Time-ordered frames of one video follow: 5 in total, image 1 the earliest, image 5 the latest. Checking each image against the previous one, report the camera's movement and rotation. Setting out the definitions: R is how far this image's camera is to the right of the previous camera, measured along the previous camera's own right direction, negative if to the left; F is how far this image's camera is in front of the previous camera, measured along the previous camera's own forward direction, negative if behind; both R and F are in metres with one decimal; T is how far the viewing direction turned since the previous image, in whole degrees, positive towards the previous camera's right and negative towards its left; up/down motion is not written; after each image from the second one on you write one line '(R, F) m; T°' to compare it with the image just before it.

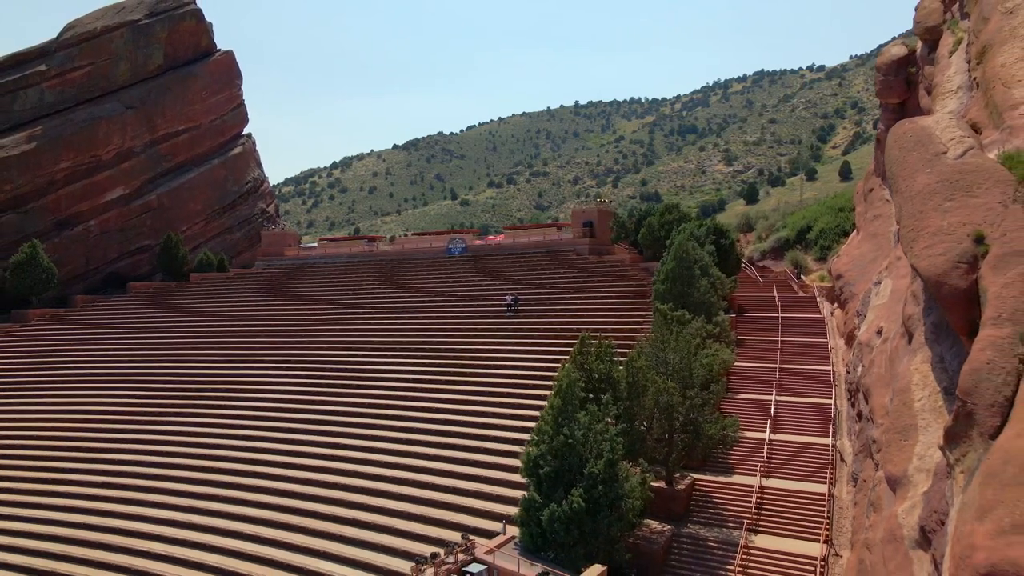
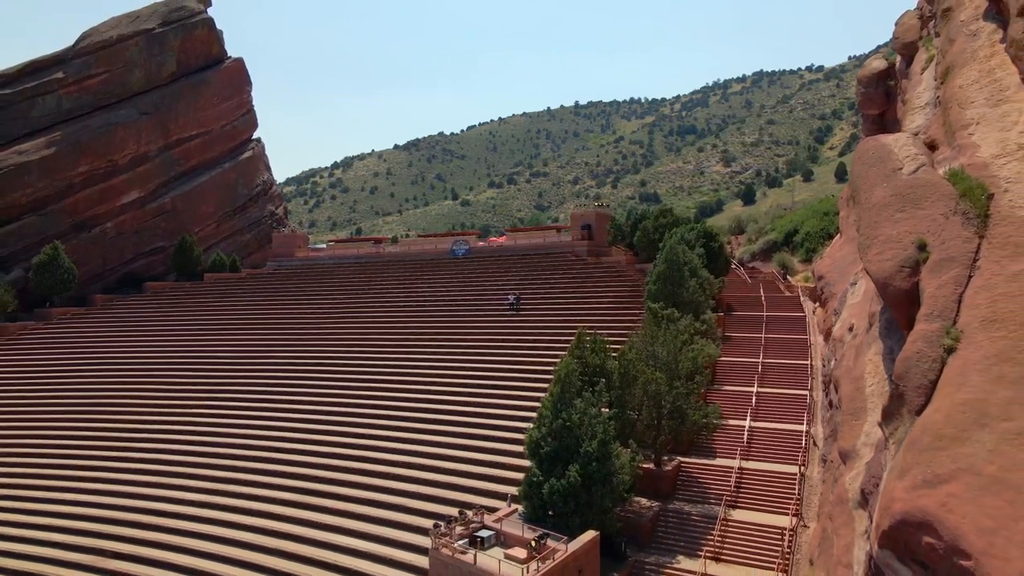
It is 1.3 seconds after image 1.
(-0.1, -1.1) m; 0°
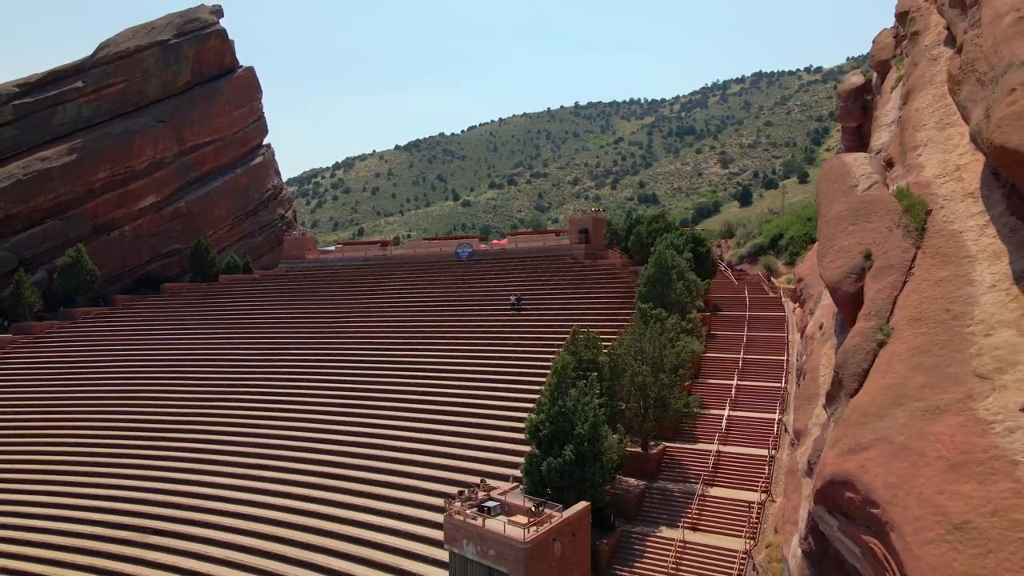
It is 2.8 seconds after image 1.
(0.0, -1.3) m; 0°
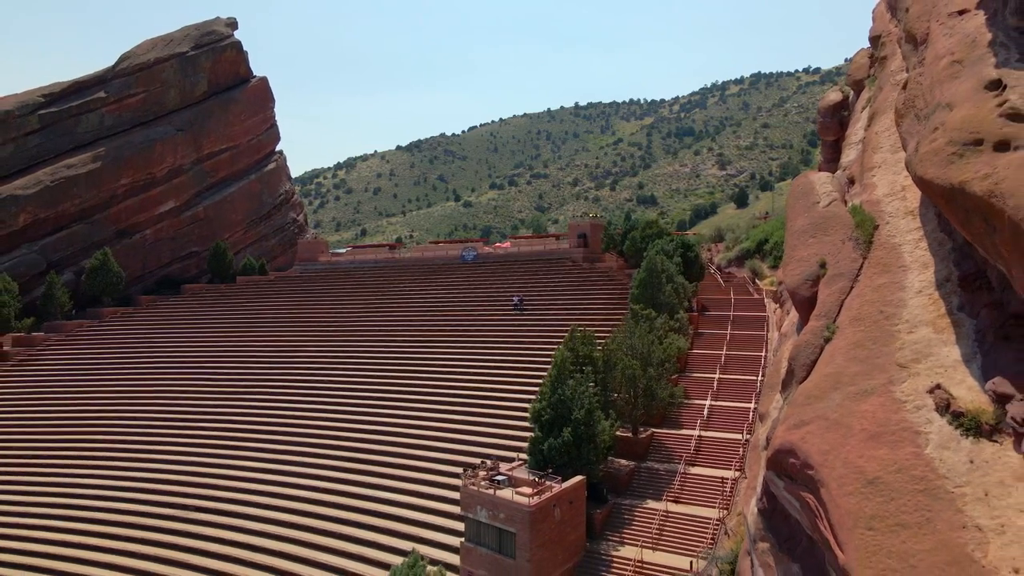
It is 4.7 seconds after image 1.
(-0.1, -1.6) m; 0°
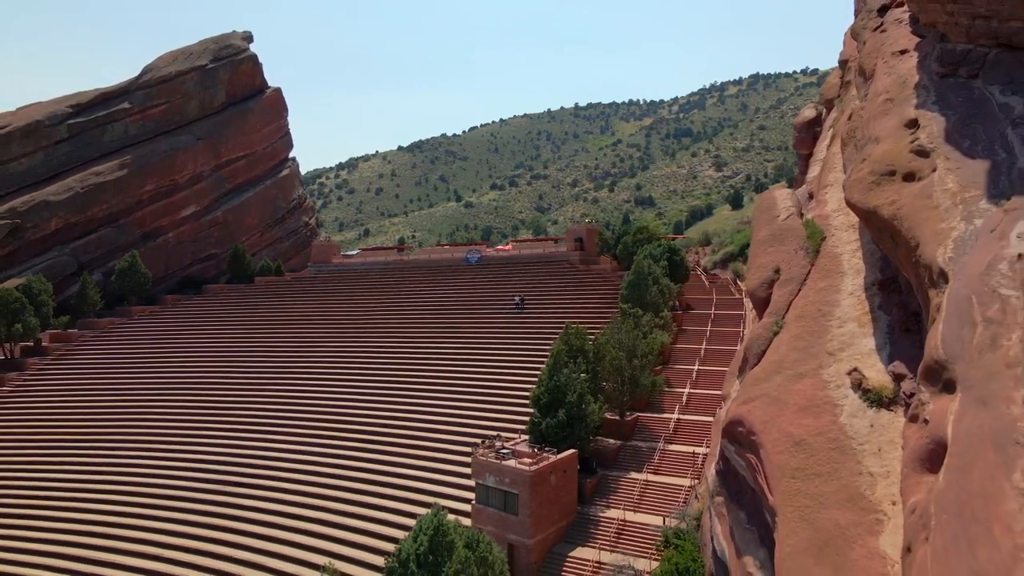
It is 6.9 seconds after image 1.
(-0.1, -2.0) m; 0°
